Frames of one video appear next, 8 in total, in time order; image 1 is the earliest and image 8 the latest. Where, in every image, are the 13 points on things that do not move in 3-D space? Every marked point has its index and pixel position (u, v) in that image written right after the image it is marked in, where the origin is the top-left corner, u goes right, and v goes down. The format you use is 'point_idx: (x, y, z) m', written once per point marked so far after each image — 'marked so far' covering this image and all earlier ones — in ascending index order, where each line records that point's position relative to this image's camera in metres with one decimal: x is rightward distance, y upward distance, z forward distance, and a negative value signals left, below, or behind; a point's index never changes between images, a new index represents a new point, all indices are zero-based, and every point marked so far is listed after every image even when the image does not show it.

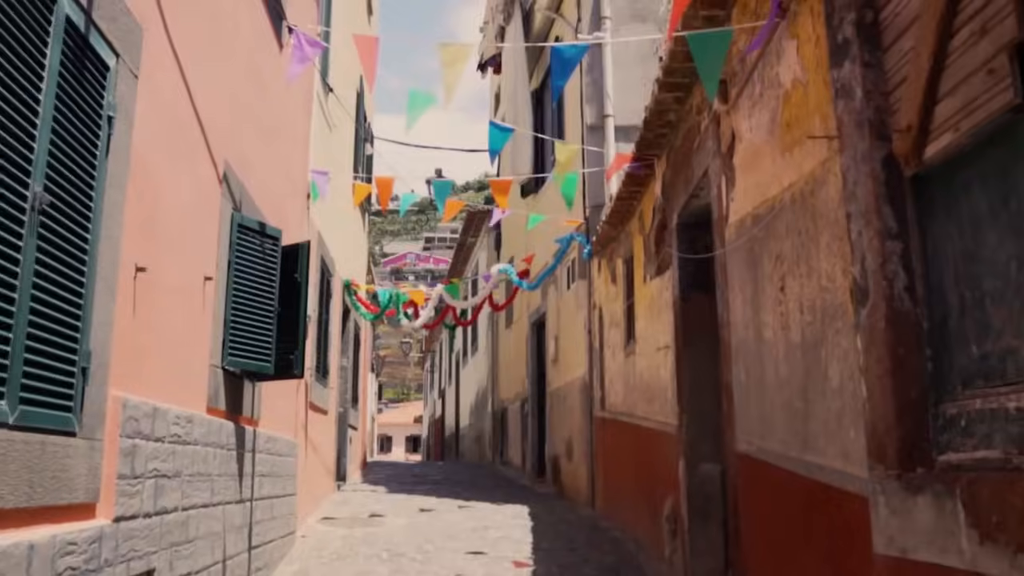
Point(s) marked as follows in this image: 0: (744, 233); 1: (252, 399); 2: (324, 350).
0: (+0.8, +0.2, +4.1) m
1: (-1.2, -0.5, +5.2) m
2: (-1.5, -0.5, +8.9) m
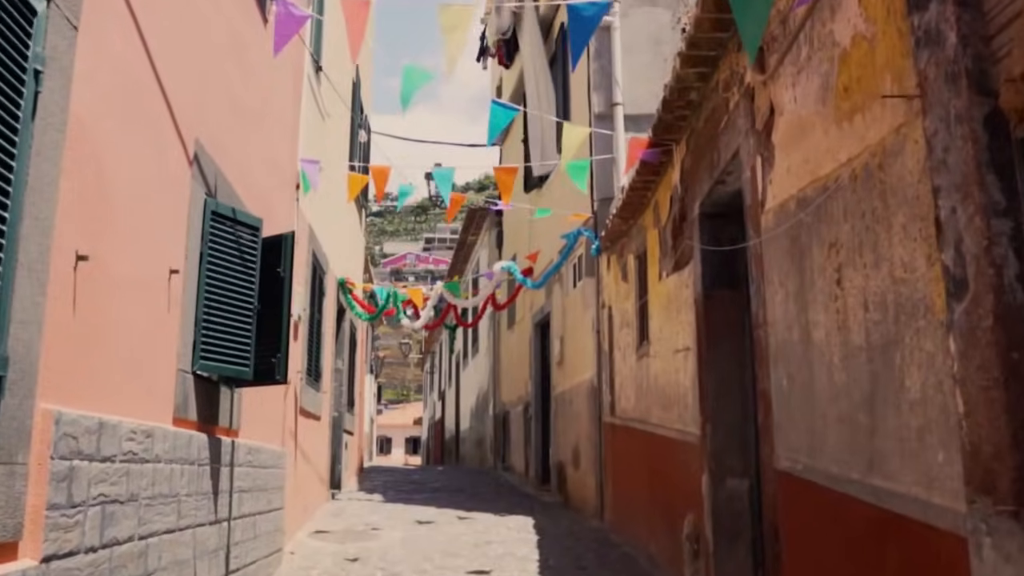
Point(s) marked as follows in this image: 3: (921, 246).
0: (+0.9, +0.2, +3.6) m
1: (-1.2, -0.5, +4.7) m
2: (-1.5, -0.5, +8.4) m
3: (+0.9, +0.1, +2.5) m
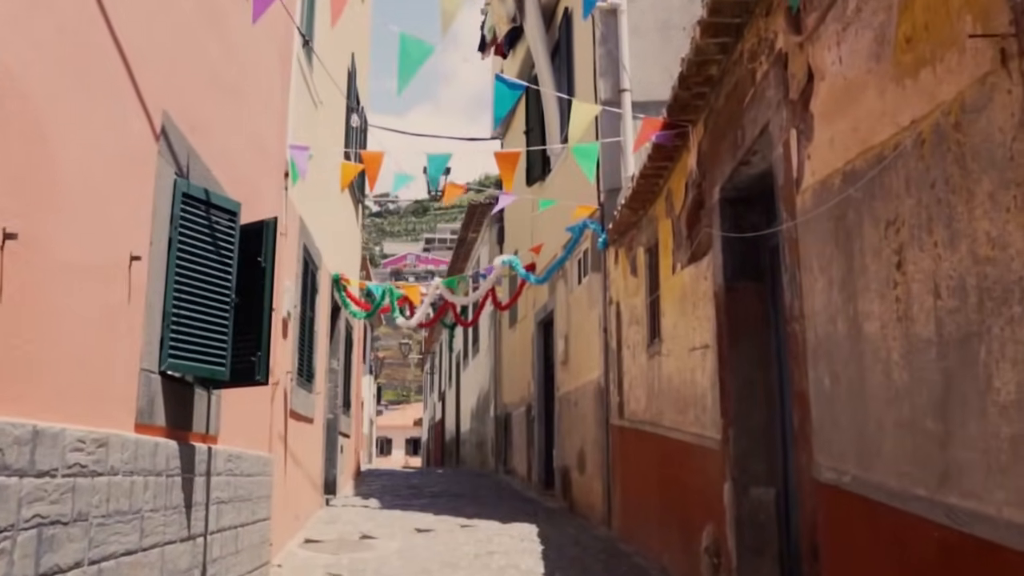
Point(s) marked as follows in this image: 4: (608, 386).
0: (+0.9, +0.3, +3.2) m
1: (-1.2, -0.5, +4.3) m
2: (-1.4, -0.5, +8.0) m
3: (+0.9, +0.1, +2.0) m
4: (+0.7, -0.7, +8.0) m
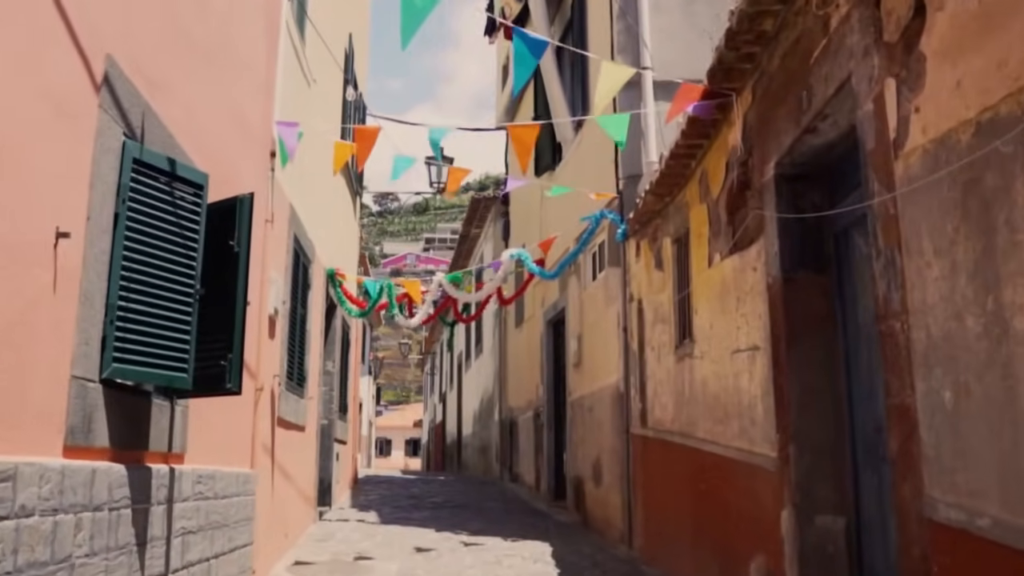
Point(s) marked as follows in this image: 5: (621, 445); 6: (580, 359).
0: (+1.0, +0.3, +2.5) m
1: (-1.1, -0.4, +3.6) m
2: (-1.4, -0.4, +7.3) m
3: (+1.0, +0.2, +1.3) m
4: (+0.7, -0.7, +7.3) m
5: (+0.7, -1.0, +7.4) m
6: (+0.5, -0.6, +8.9) m
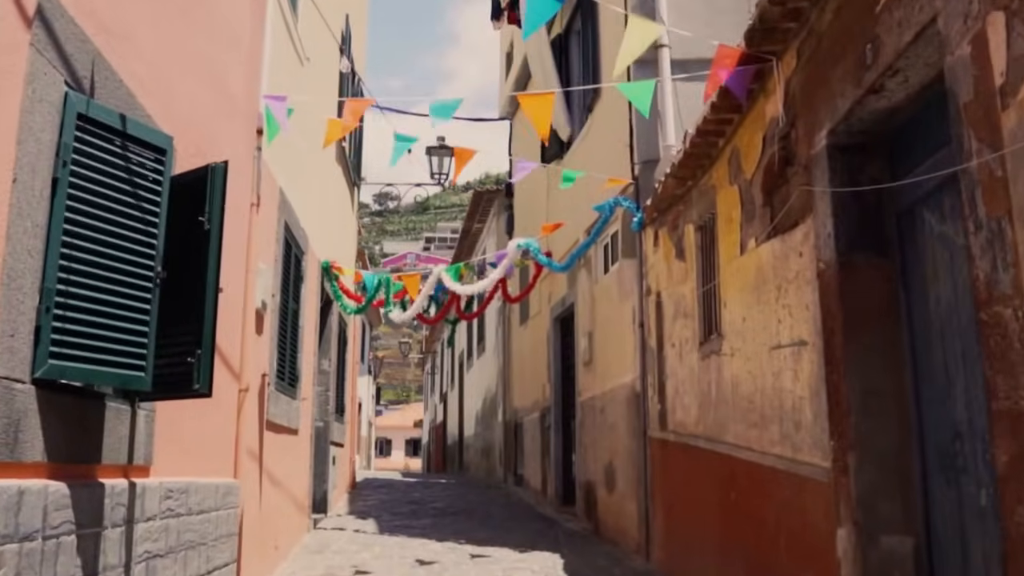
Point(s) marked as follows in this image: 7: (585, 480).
0: (+1.0, +0.3, +2.0) m
1: (-1.0, -0.4, +3.1) m
2: (-1.3, -0.4, +6.7) m
3: (+1.0, +0.2, +0.8) m
4: (+0.8, -0.6, +6.8) m
5: (+0.8, -1.0, +6.9) m
6: (+0.6, -0.5, +8.4) m
7: (+0.5, -1.4, +8.4) m
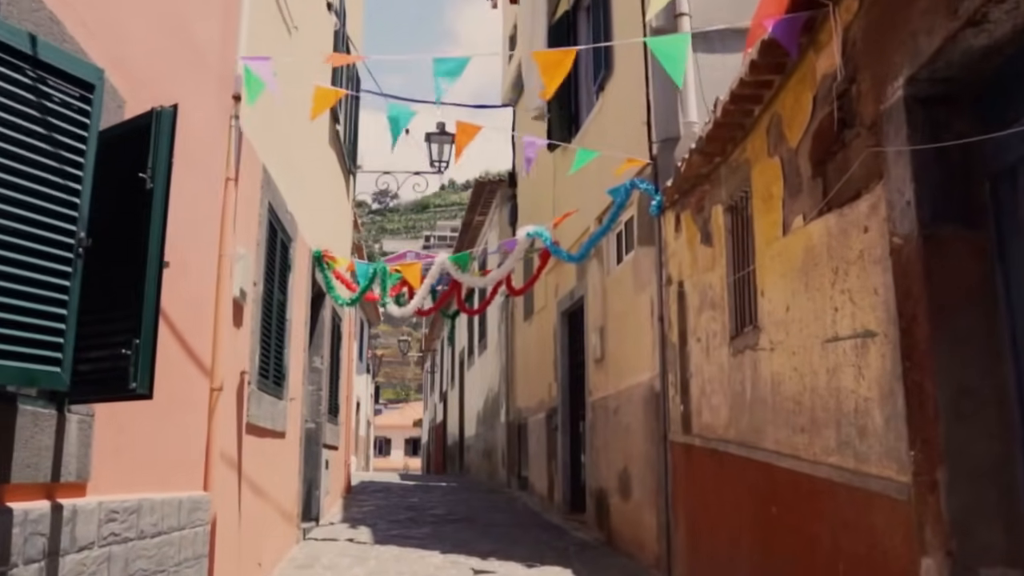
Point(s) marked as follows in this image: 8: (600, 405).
0: (+1.1, +0.4, +1.4) m
1: (-1.0, -0.3, +2.5) m
2: (-1.3, -0.3, +6.1) m
3: (+1.1, +0.3, +0.2) m
4: (+0.8, -0.6, +6.2) m
5: (+0.8, -0.9, +6.3) m
6: (+0.6, -0.5, +7.8) m
7: (+0.6, -1.4, +7.8) m
8: (+0.6, -0.8, +7.8) m
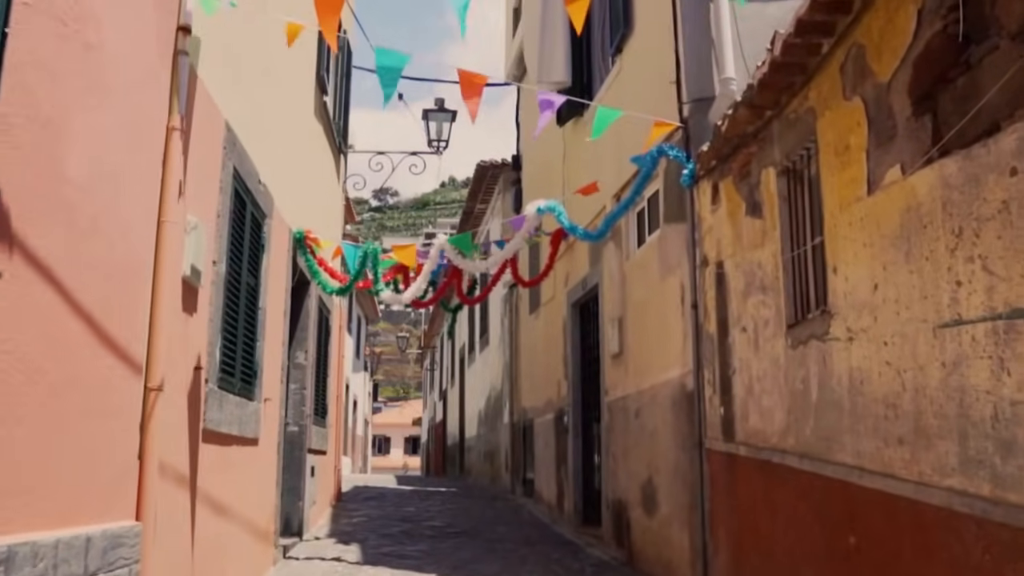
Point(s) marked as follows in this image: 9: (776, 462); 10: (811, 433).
0: (+1.1, +0.5, +0.5) m
1: (-0.9, -0.3, +1.6) m
2: (-1.2, -0.2, +5.2) m
3: (+1.1, +0.3, -0.7) m
4: (+0.9, -0.5, +5.3) m
5: (+0.8, -0.8, +5.4) m
6: (+0.7, -0.4, +6.9) m
7: (+0.6, -1.3, +6.9) m
8: (+0.7, -0.7, +6.9) m
9: (+1.0, -0.7, +4.3) m
10: (+1.0, -0.5, +4.0) m
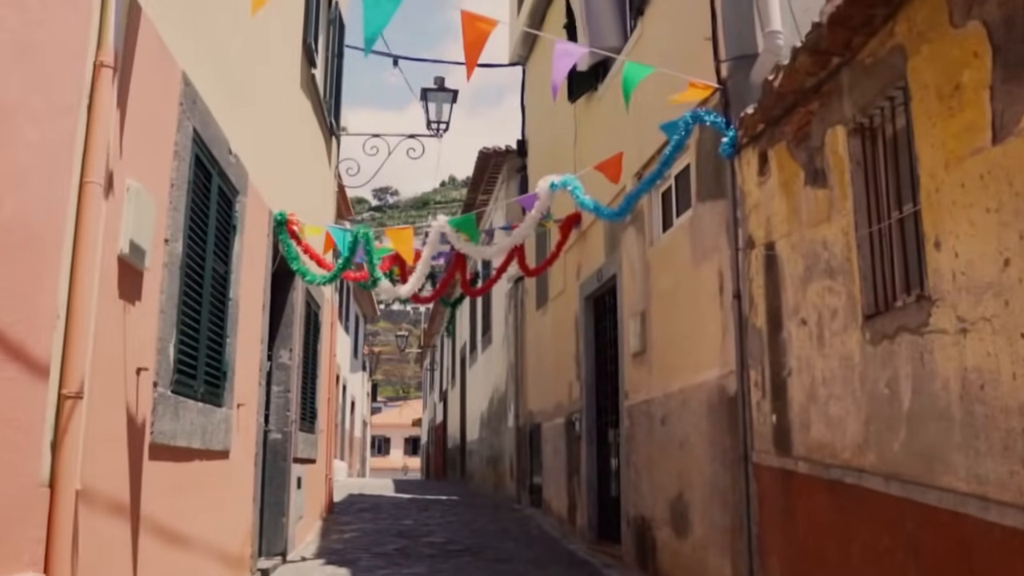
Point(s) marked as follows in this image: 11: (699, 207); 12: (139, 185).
0: (+1.2, +0.5, -0.3) m
1: (-0.9, -0.2, +0.8) m
2: (-1.2, -0.2, +4.5) m
3: (+1.2, +0.4, -1.5) m
4: (+0.9, -0.4, +4.5) m
5: (+0.9, -0.8, +4.7) m
6: (+0.7, -0.3, +6.1) m
7: (+0.7, -1.2, +6.2) m
8: (+0.7, -0.7, +6.1) m
9: (+1.1, -0.6, +3.5) m
10: (+1.1, -0.4, +3.2) m
11: (+0.9, +0.4, +5.2) m
12: (-1.1, +0.3, +3.3) m
